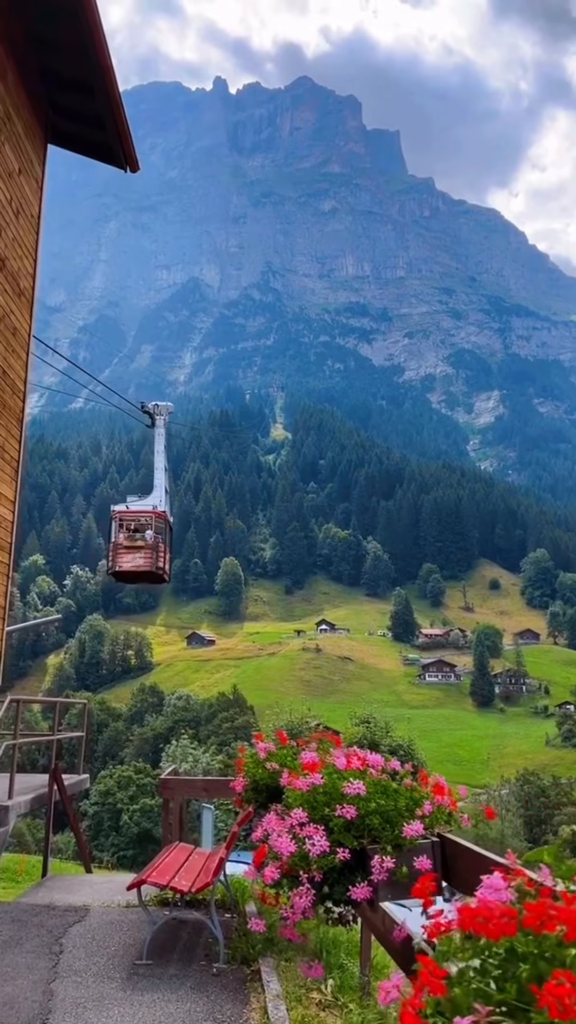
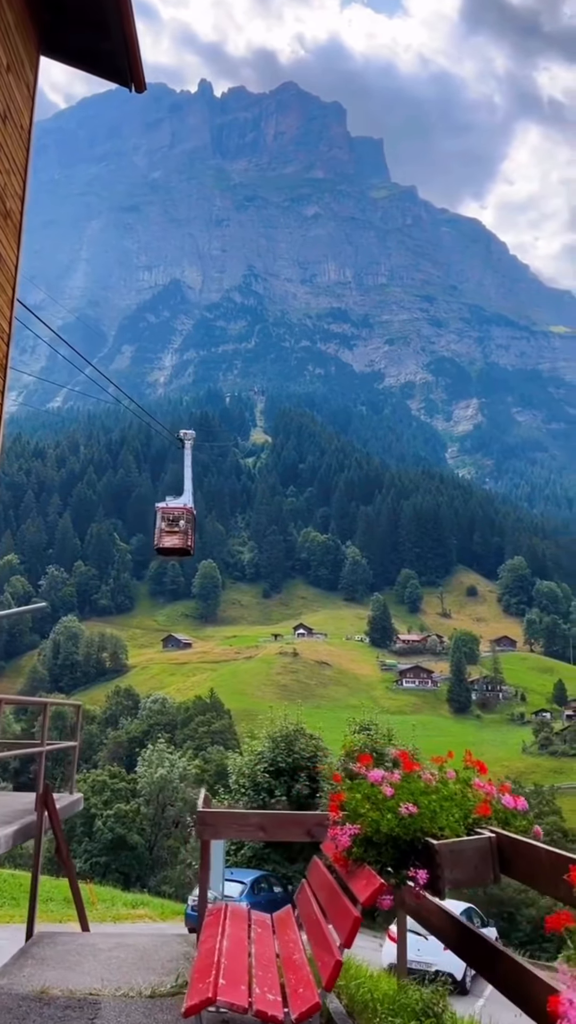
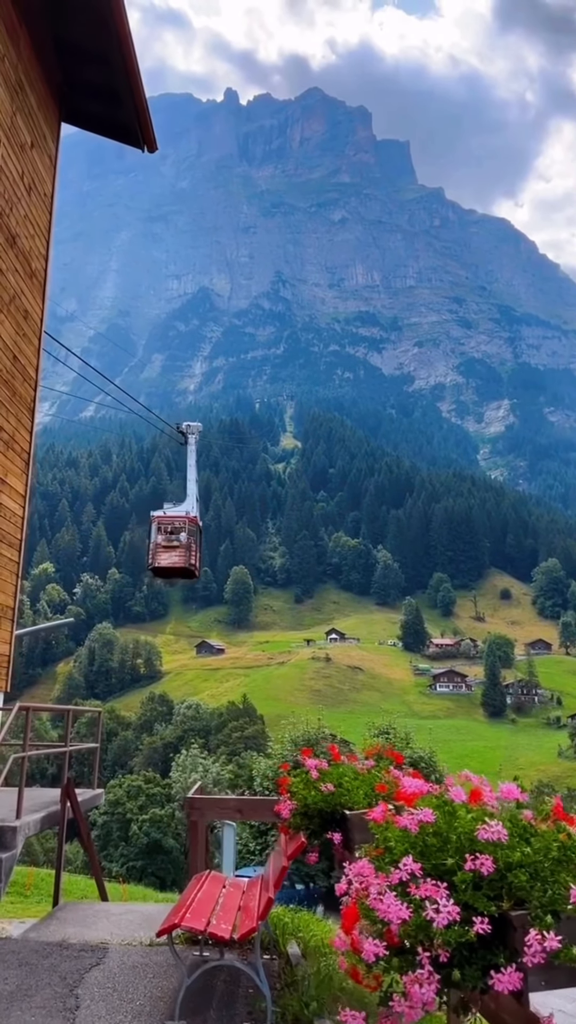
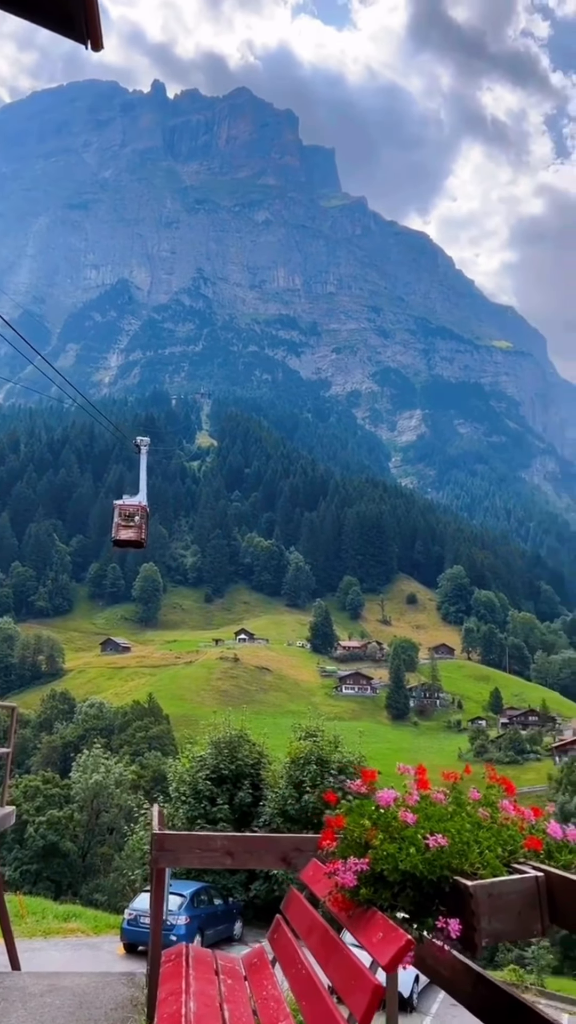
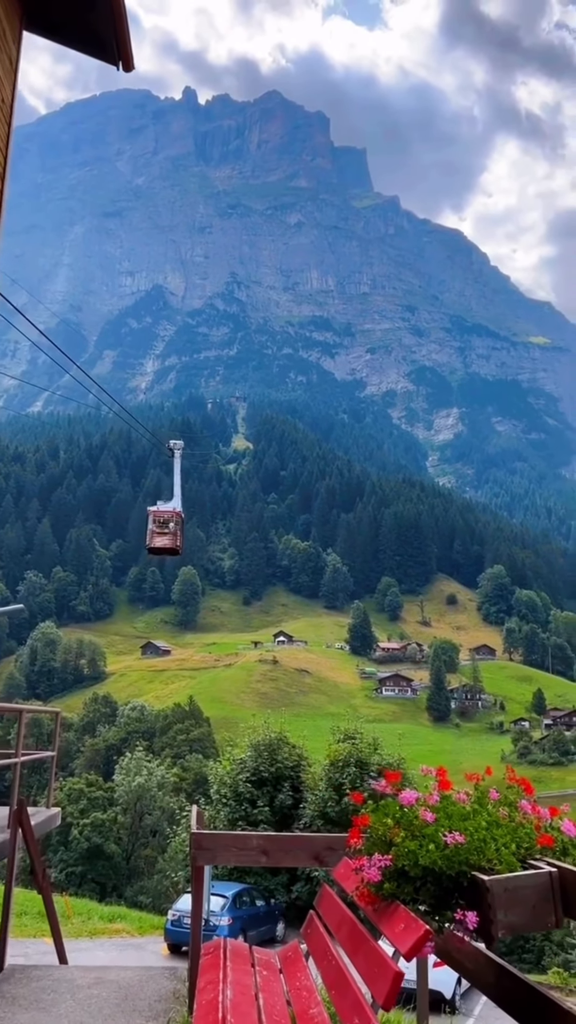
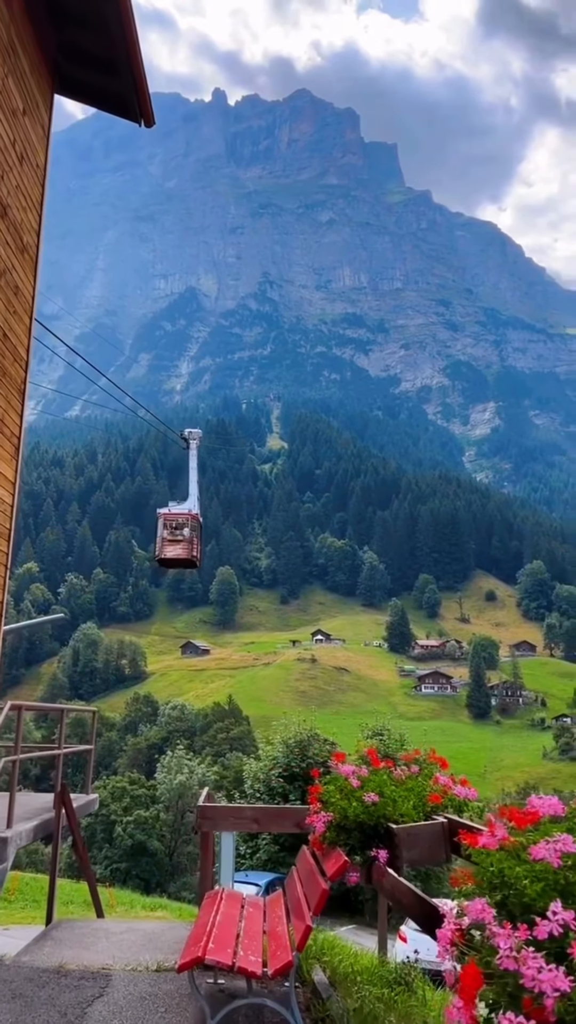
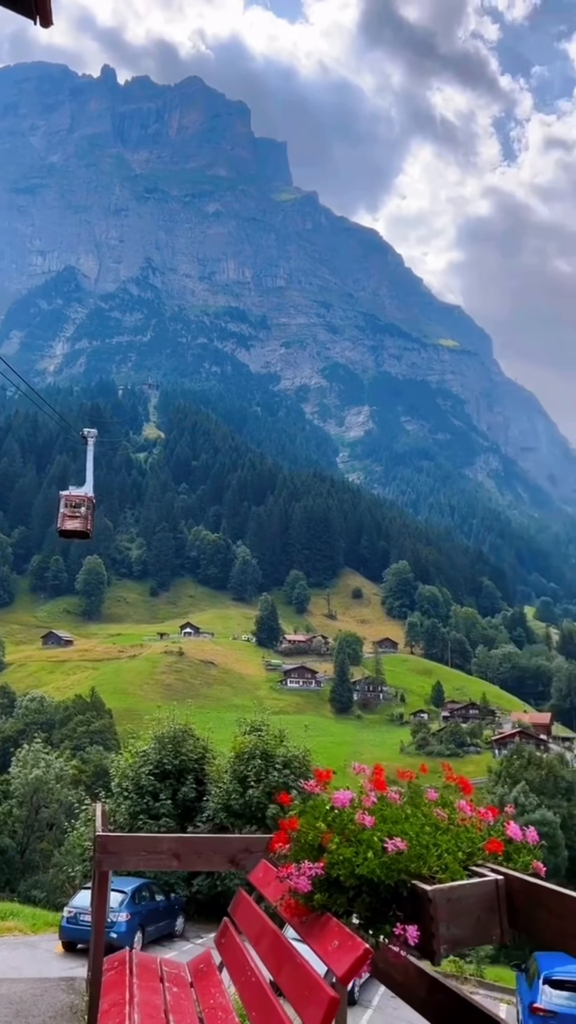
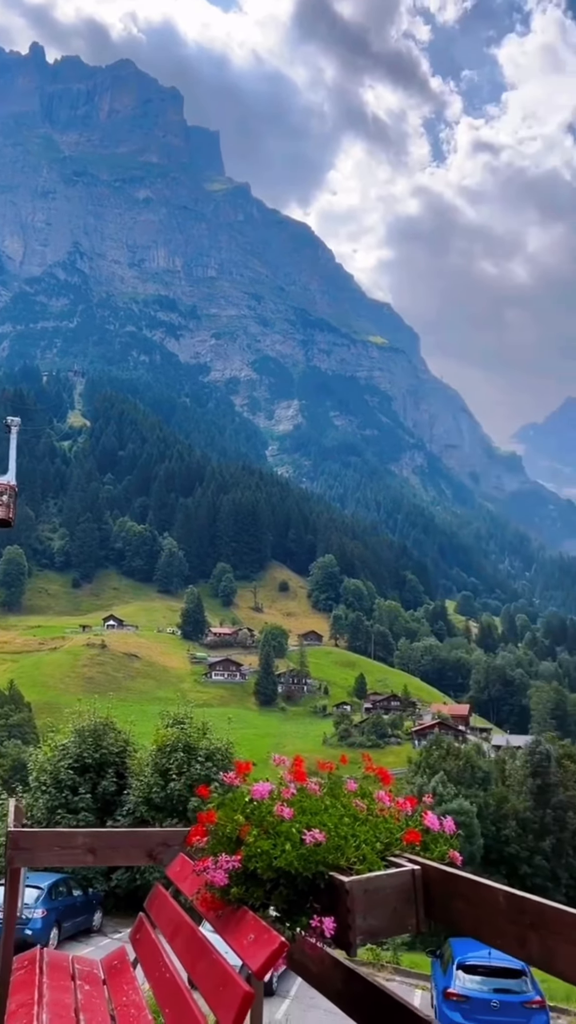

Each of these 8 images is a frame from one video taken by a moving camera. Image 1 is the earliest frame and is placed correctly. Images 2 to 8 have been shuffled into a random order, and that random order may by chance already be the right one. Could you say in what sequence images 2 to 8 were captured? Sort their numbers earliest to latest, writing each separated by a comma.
3, 6, 2, 5, 4, 7, 8
